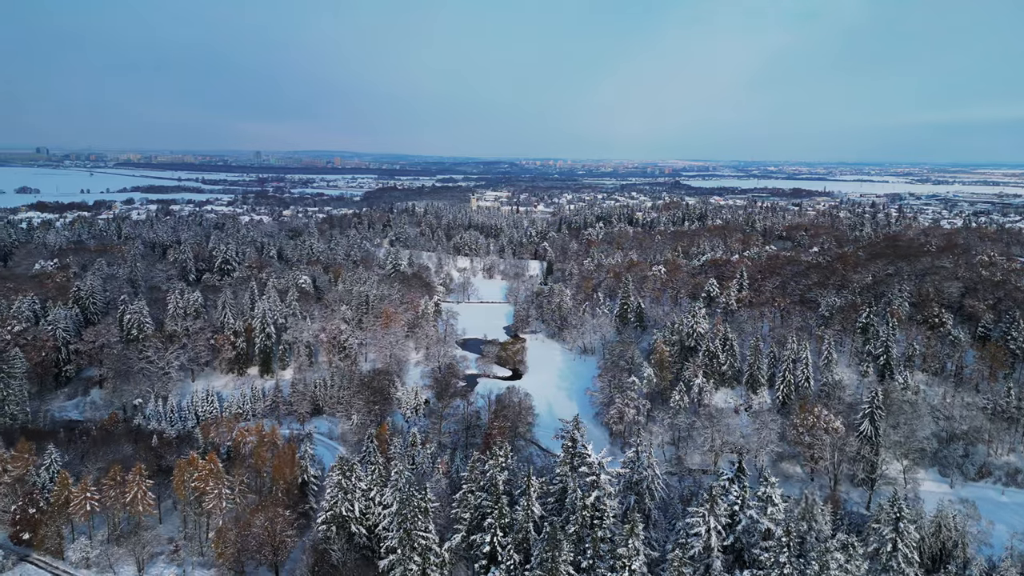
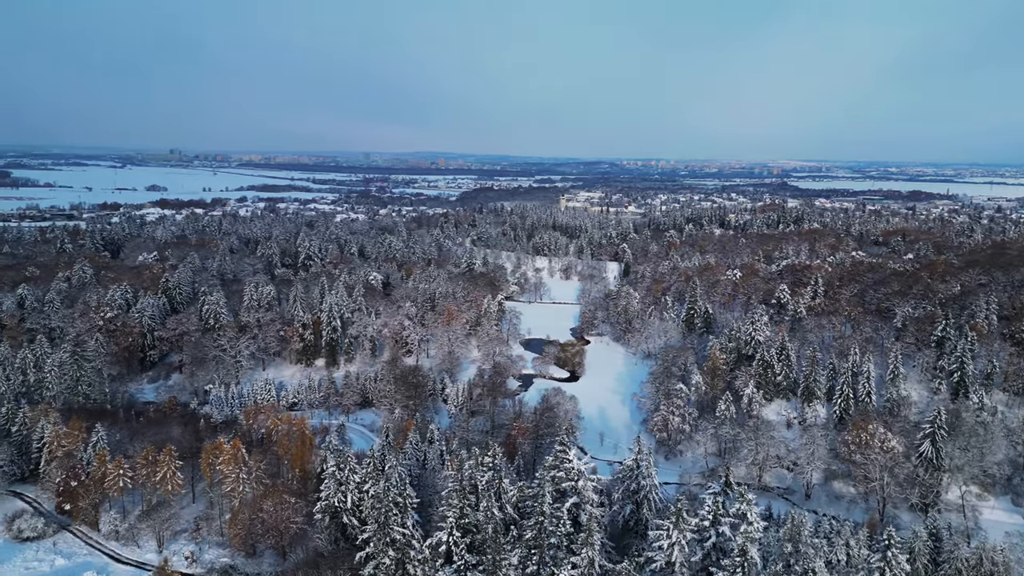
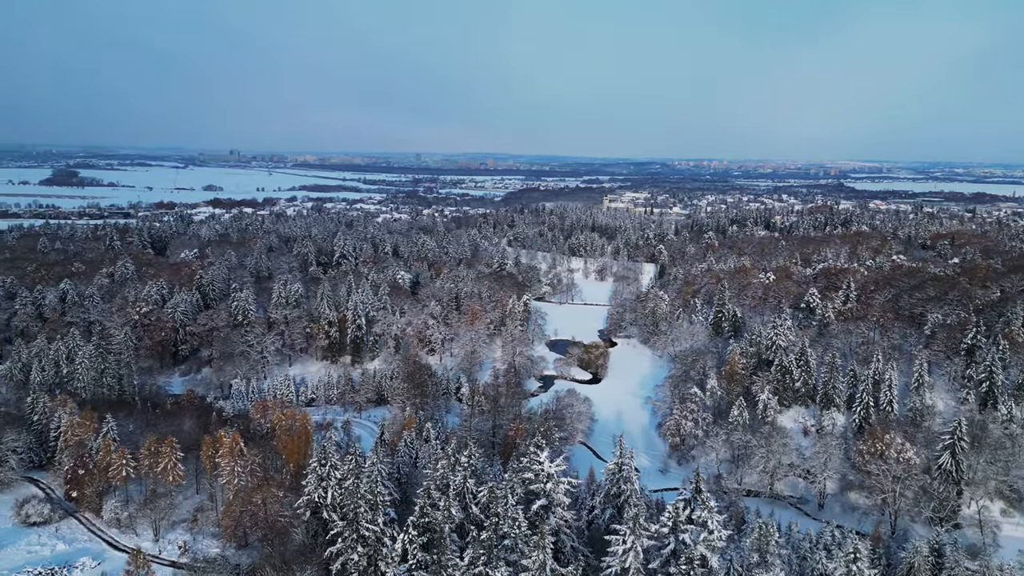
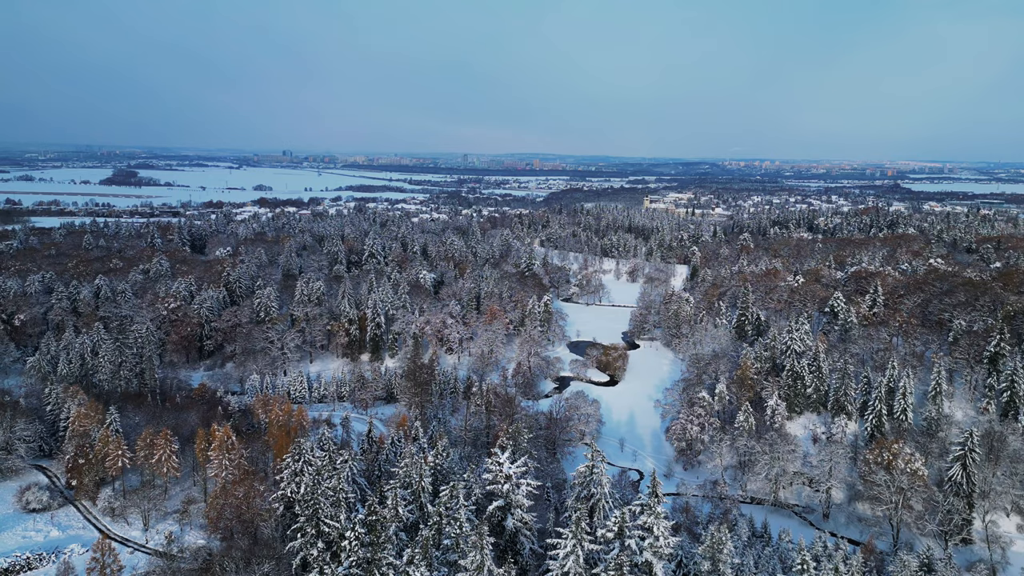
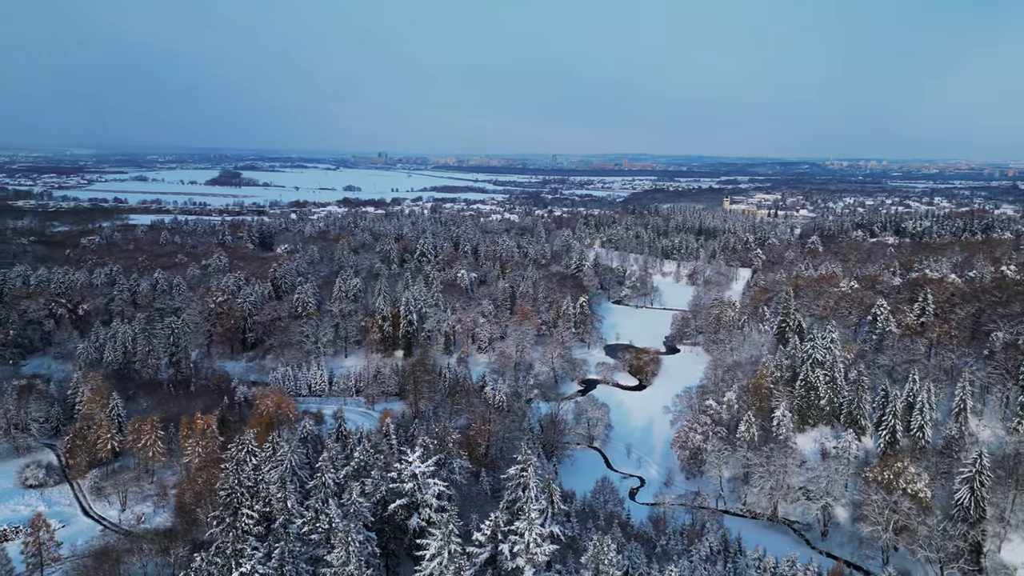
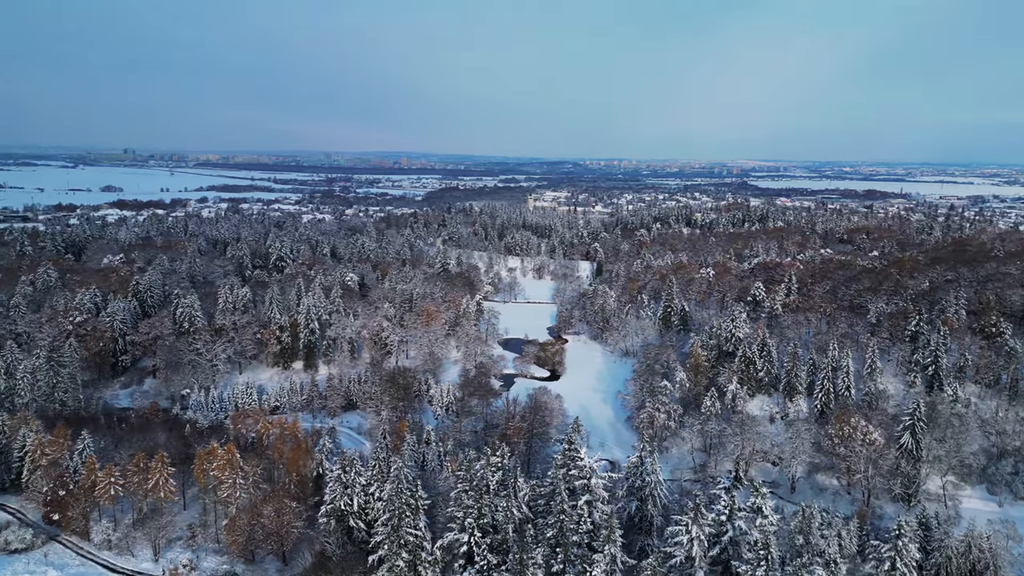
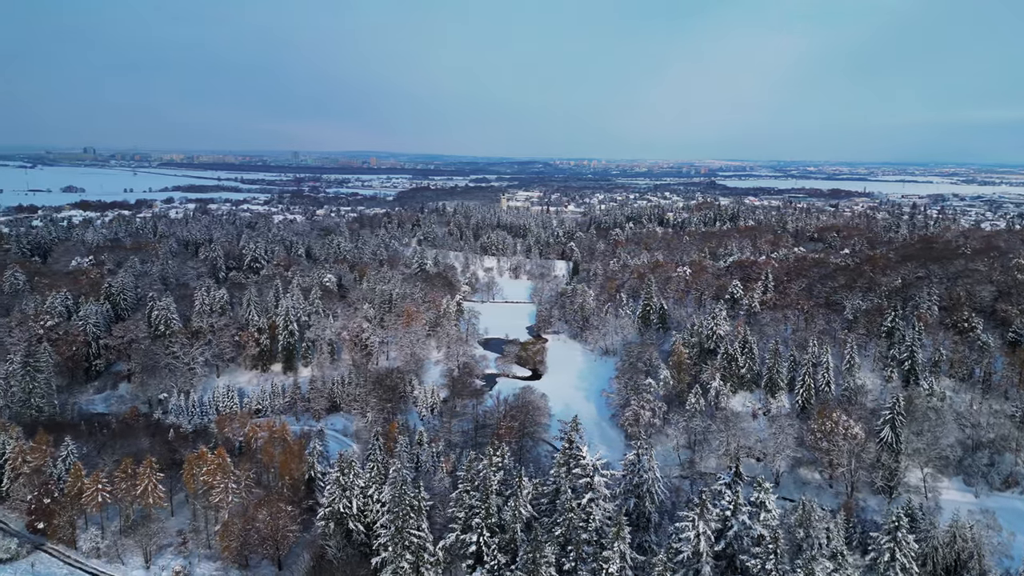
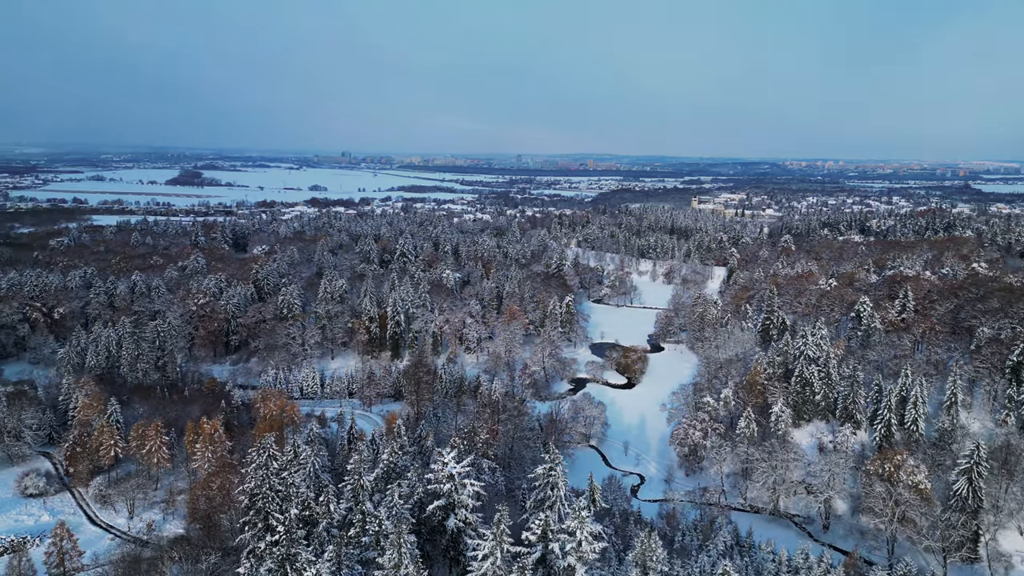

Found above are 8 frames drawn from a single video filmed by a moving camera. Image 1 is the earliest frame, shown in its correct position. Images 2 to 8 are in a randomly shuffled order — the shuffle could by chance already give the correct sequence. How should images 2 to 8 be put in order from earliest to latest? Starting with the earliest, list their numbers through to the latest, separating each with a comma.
7, 6, 2, 3, 4, 8, 5
